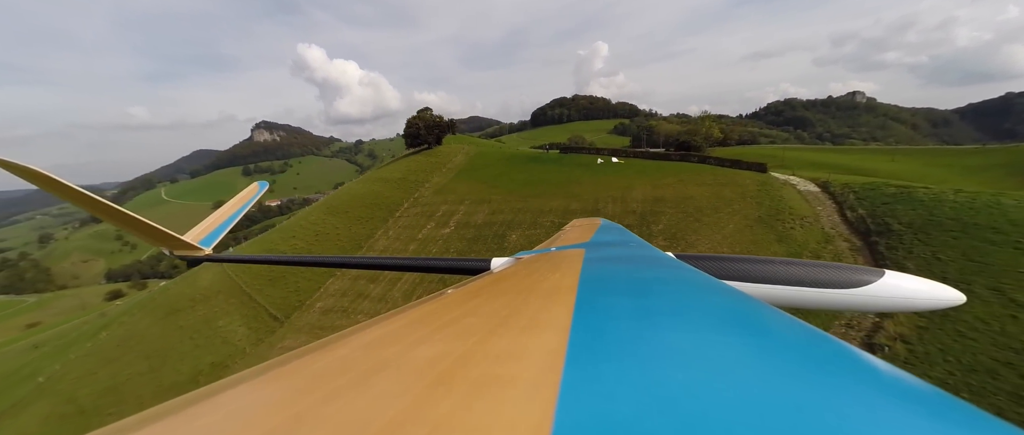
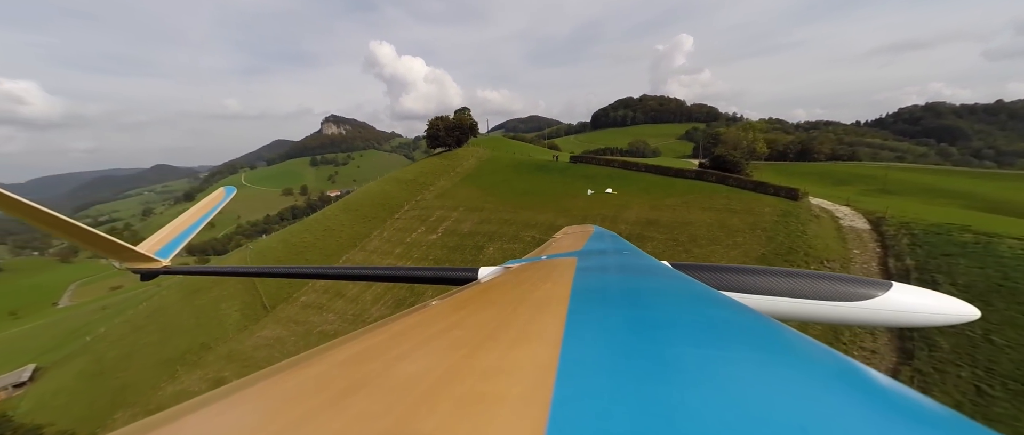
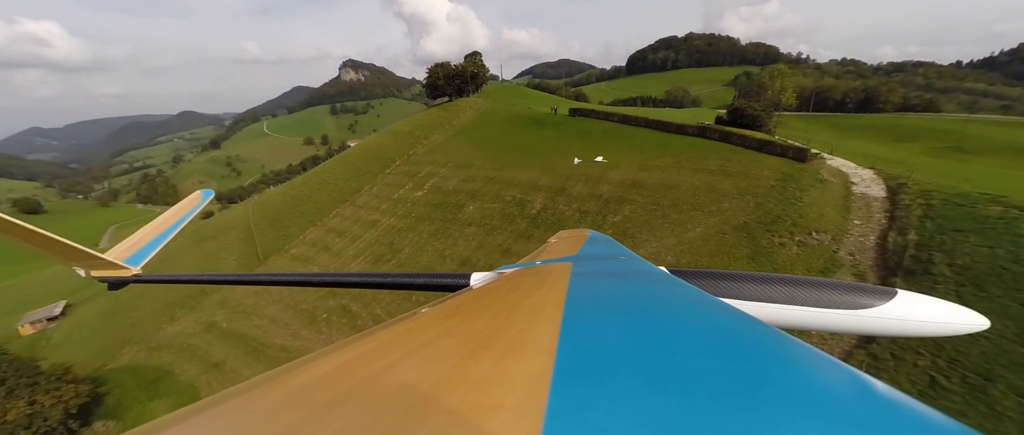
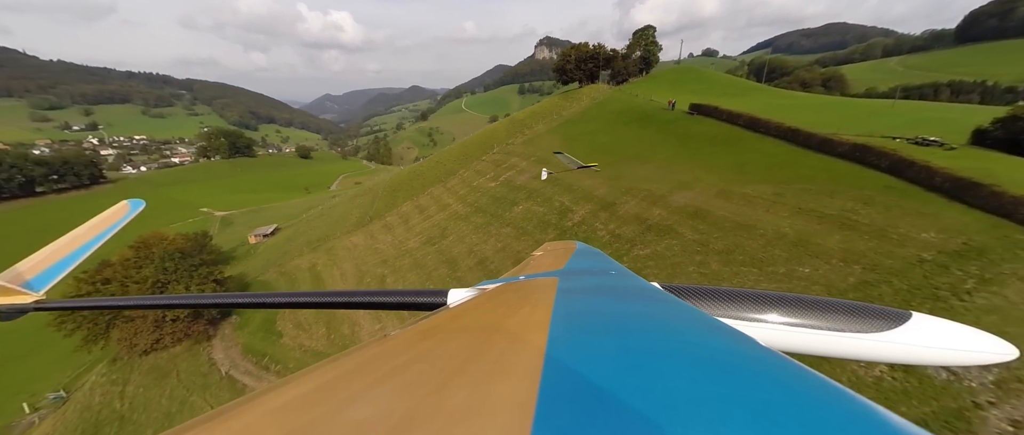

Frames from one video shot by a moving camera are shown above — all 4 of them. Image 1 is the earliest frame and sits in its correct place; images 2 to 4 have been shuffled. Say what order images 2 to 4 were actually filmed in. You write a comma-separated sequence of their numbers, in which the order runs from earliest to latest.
2, 3, 4
